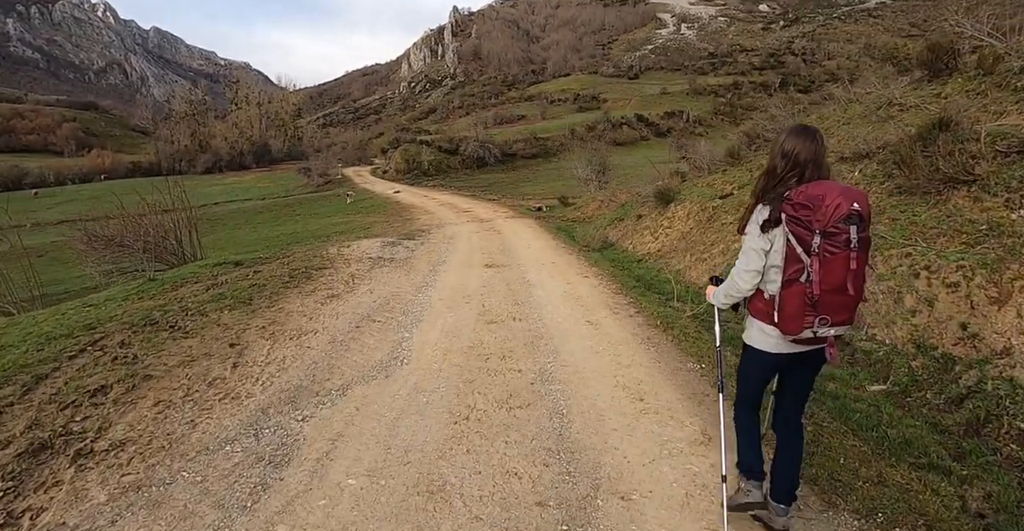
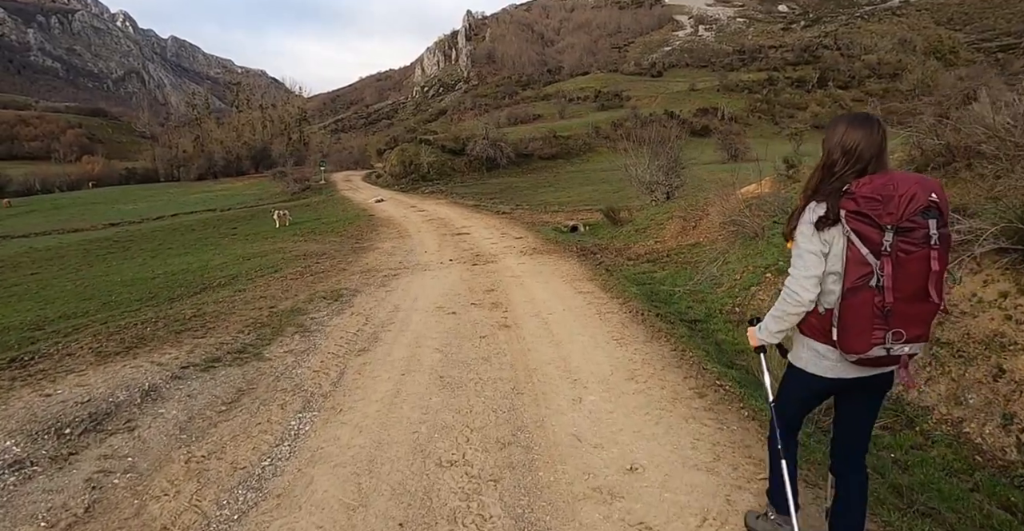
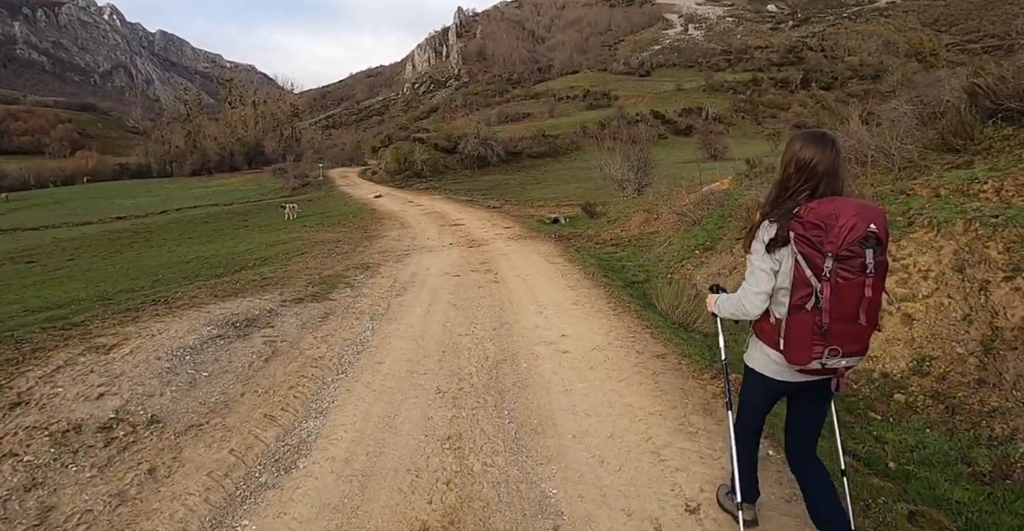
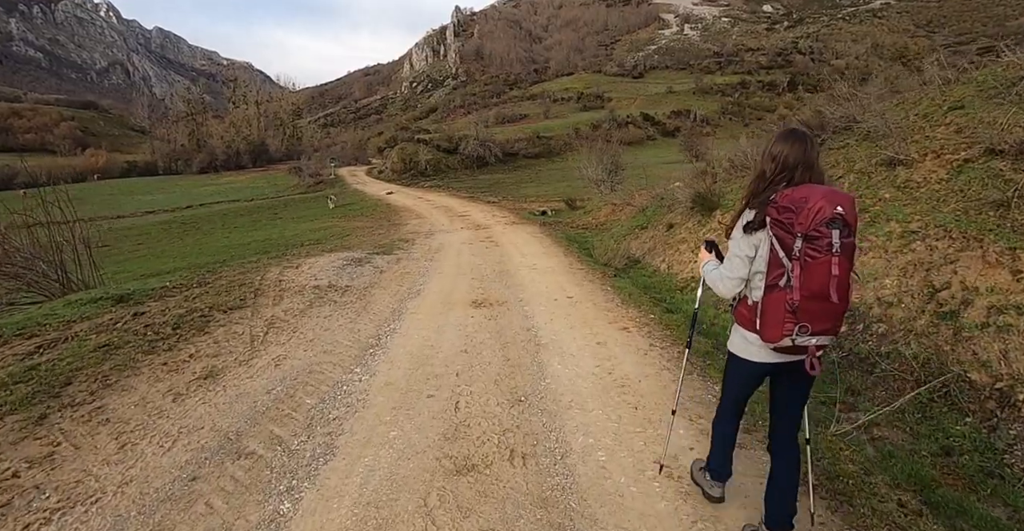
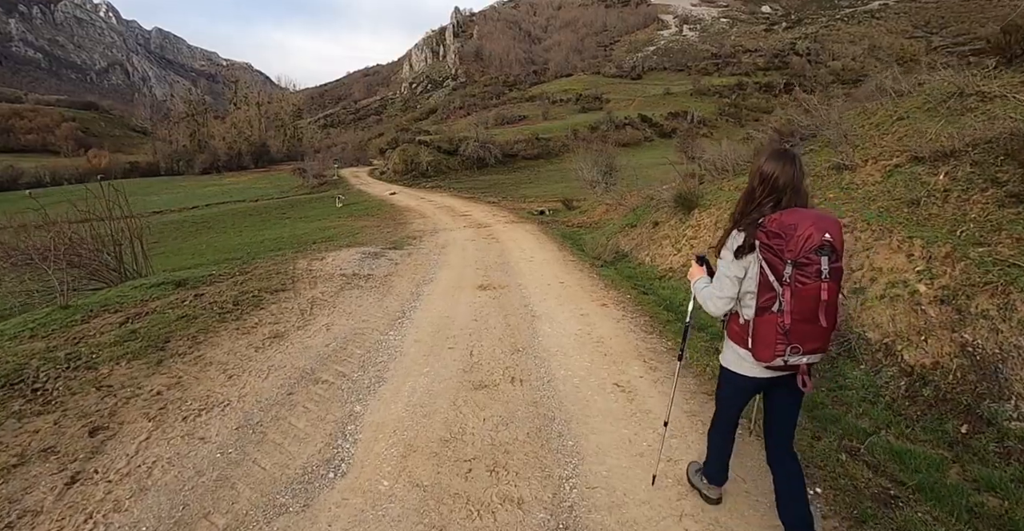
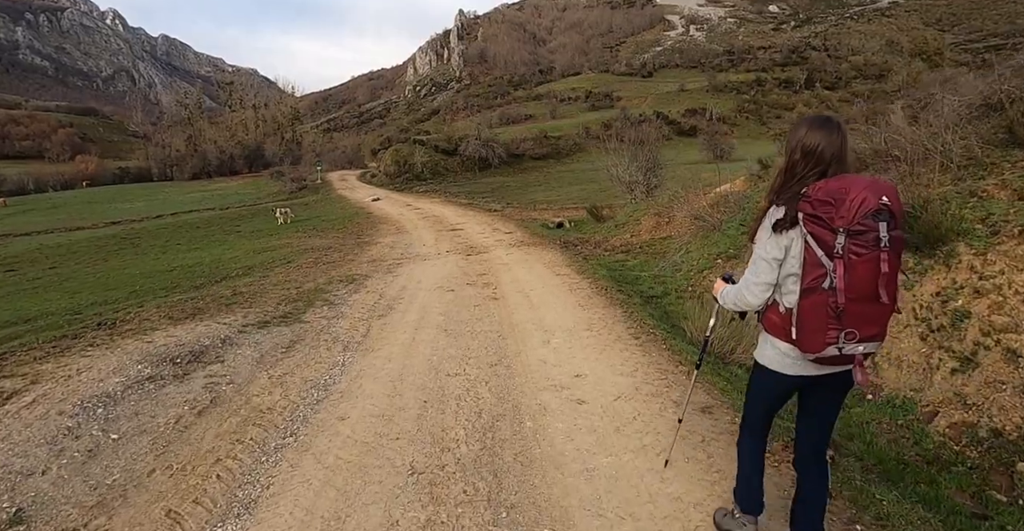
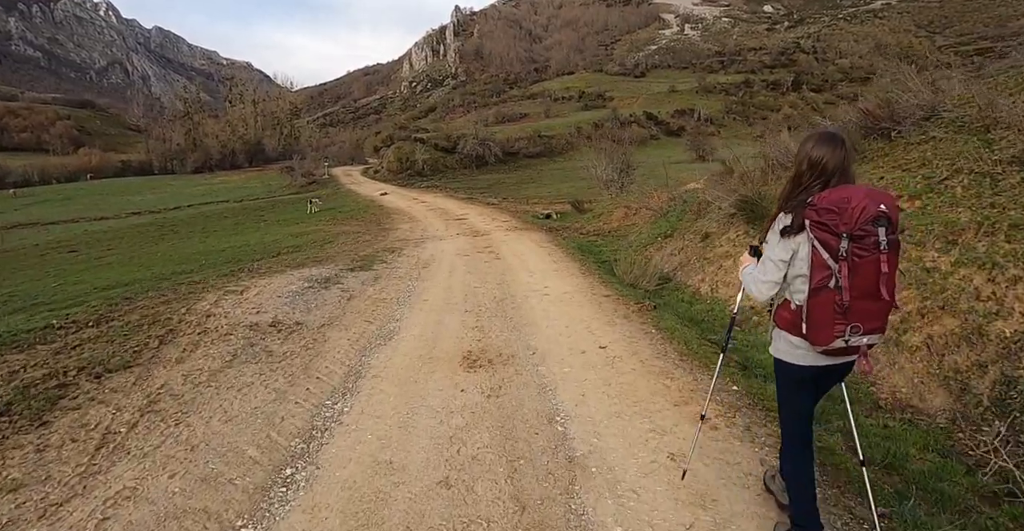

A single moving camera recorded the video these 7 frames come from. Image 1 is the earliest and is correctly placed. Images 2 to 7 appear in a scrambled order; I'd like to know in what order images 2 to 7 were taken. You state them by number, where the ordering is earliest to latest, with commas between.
5, 4, 7, 3, 6, 2
